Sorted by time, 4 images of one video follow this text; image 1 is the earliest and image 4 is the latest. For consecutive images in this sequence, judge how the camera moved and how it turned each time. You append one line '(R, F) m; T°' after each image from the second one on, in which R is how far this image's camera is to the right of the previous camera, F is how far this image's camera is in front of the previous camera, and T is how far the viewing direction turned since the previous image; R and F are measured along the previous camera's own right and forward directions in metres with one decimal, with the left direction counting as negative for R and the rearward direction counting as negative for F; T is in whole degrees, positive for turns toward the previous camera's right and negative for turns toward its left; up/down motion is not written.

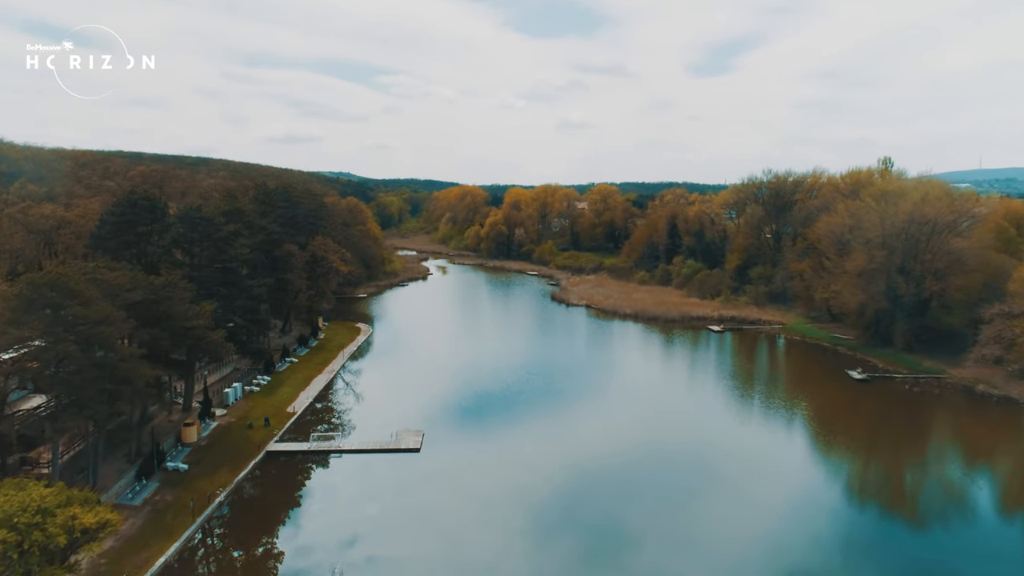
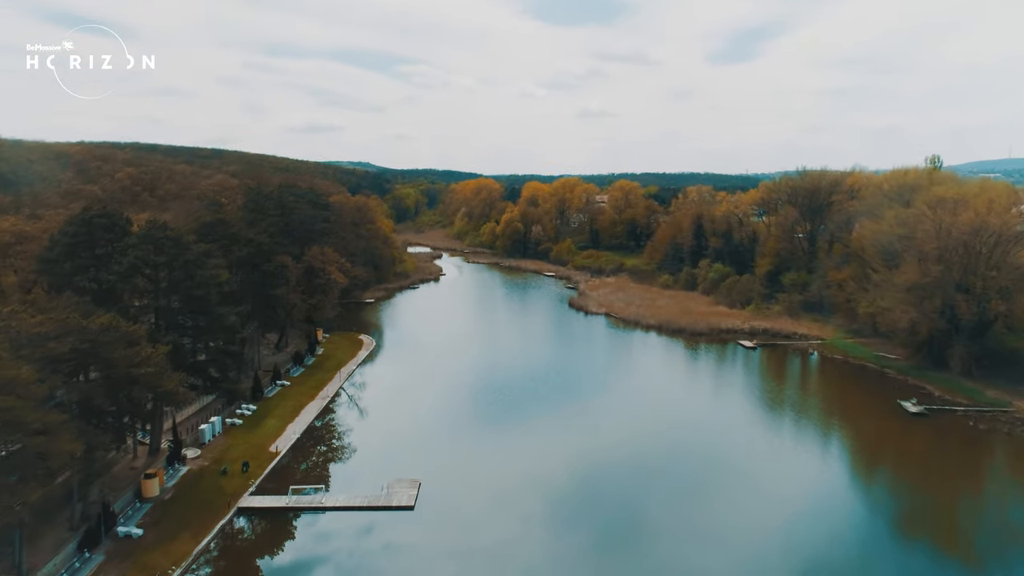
(+0.3, +3.2) m; -1°
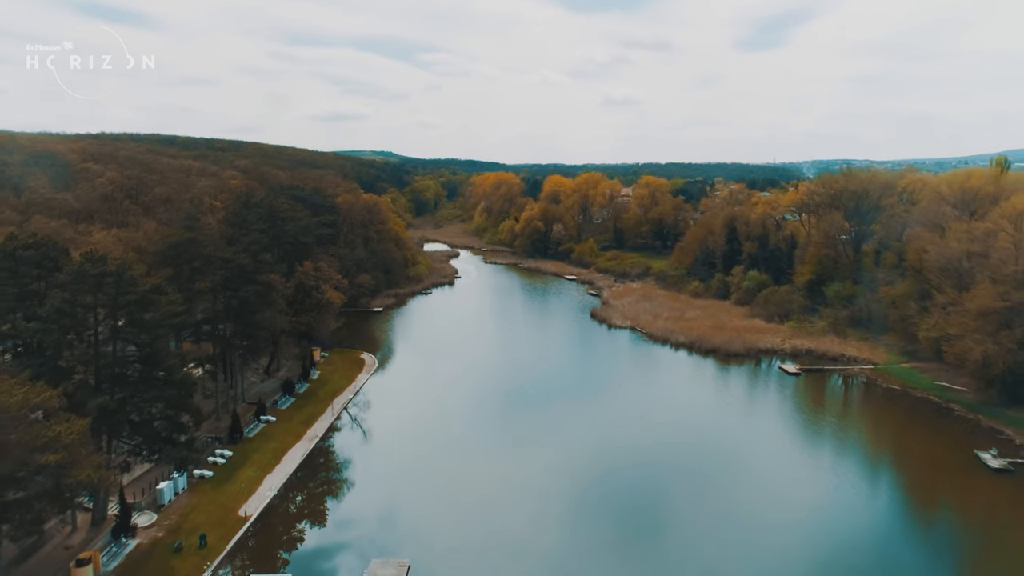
(+0.3, +3.7) m; -2°
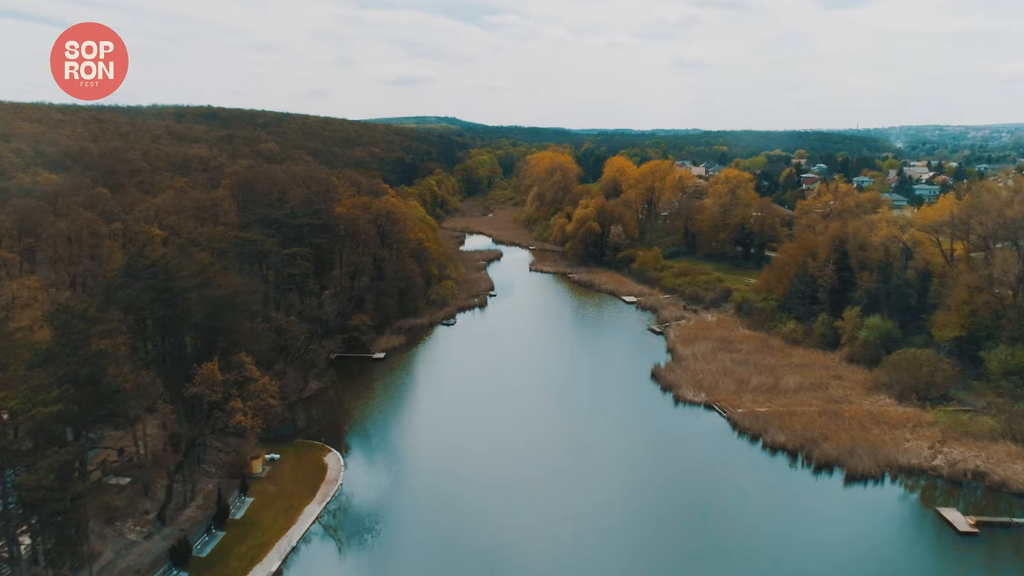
(+1.4, +11.6) m; -5°
